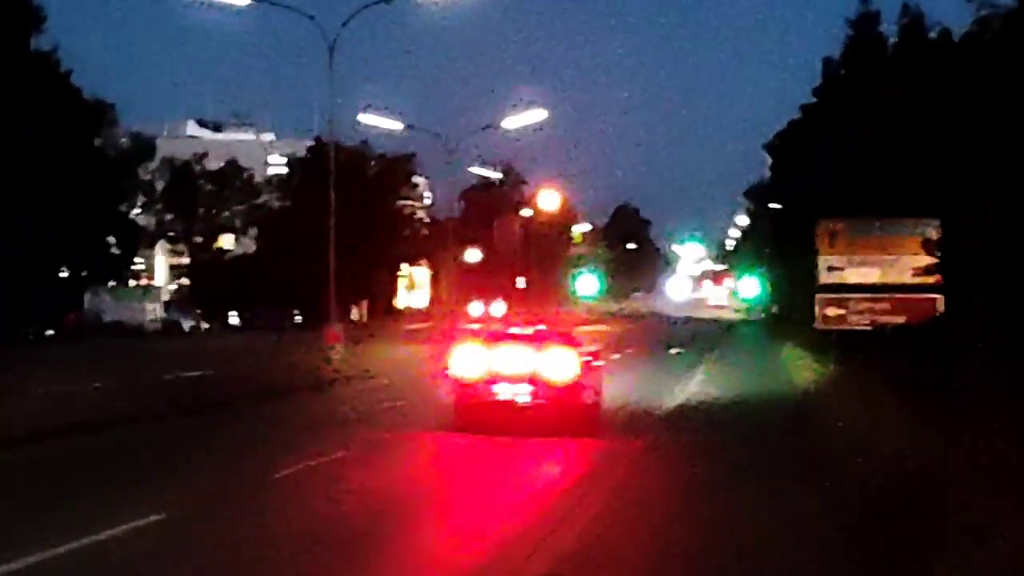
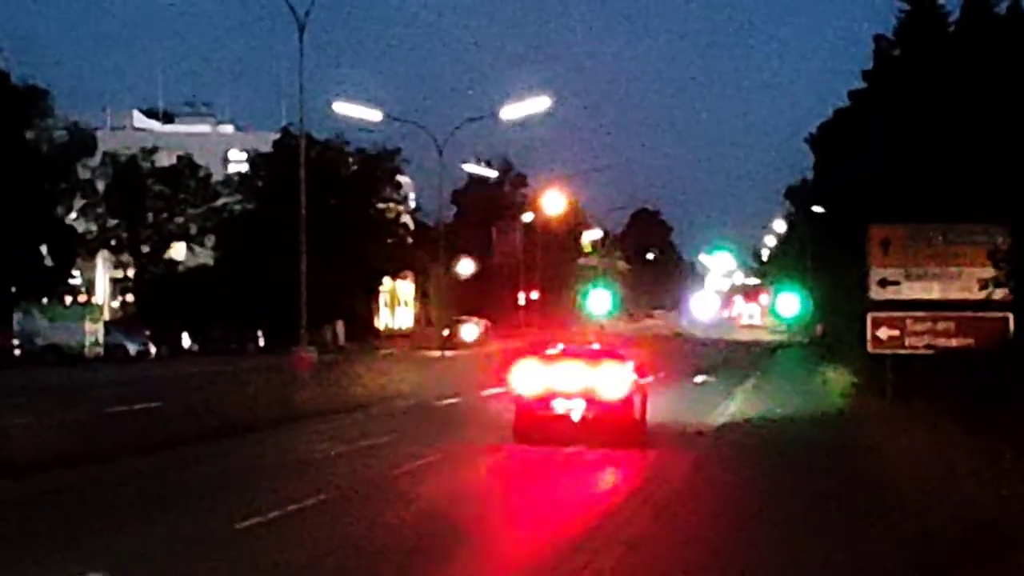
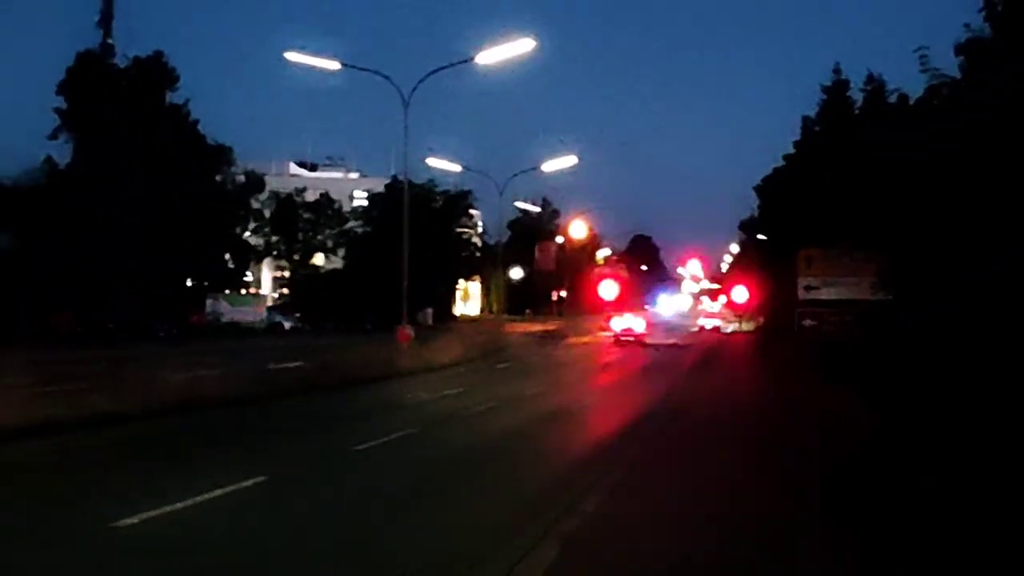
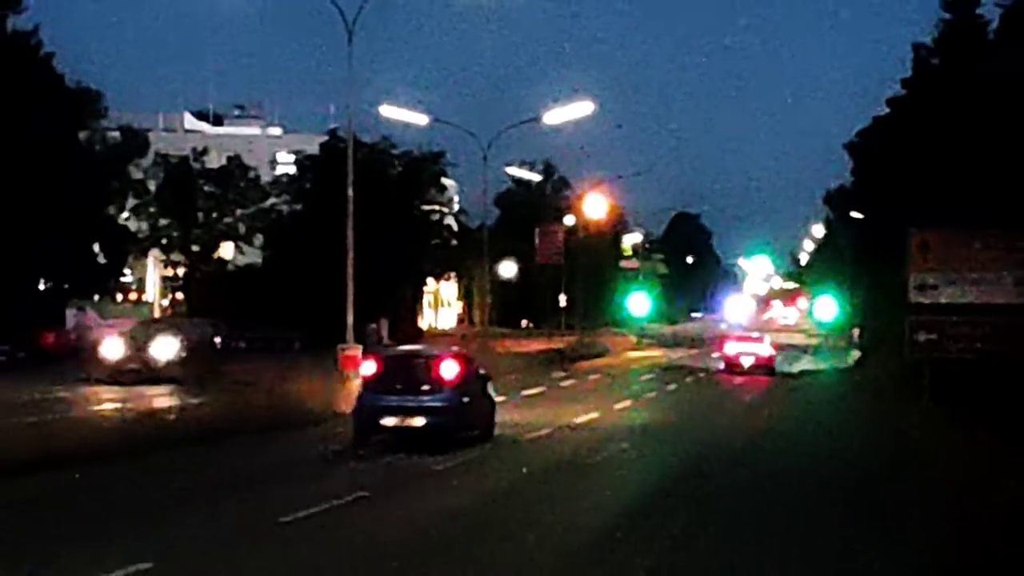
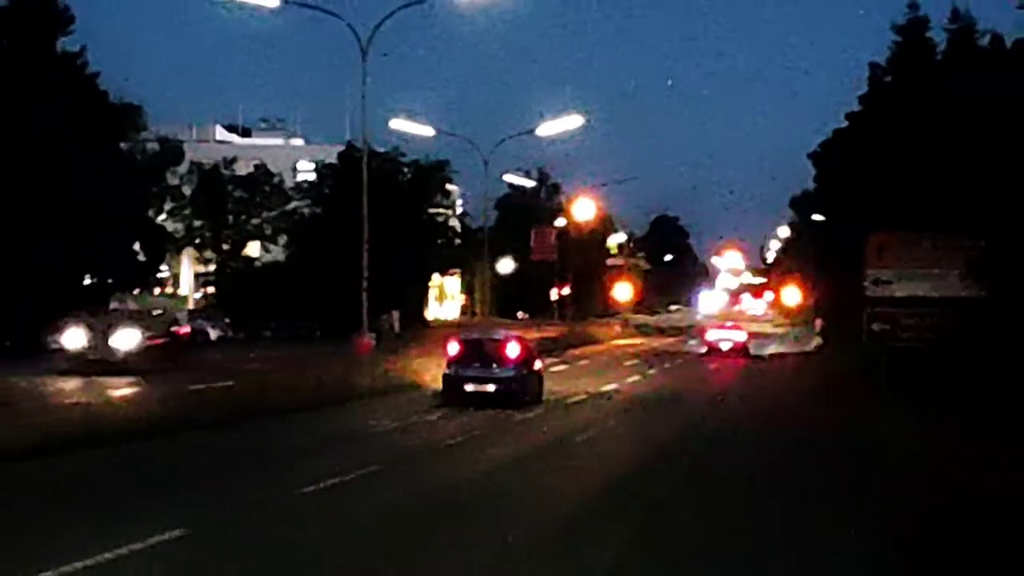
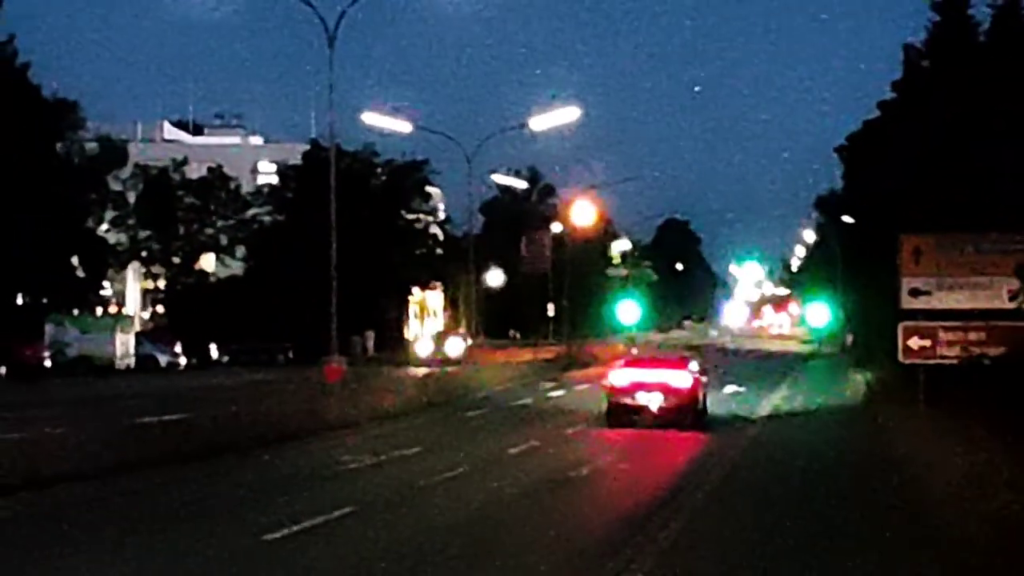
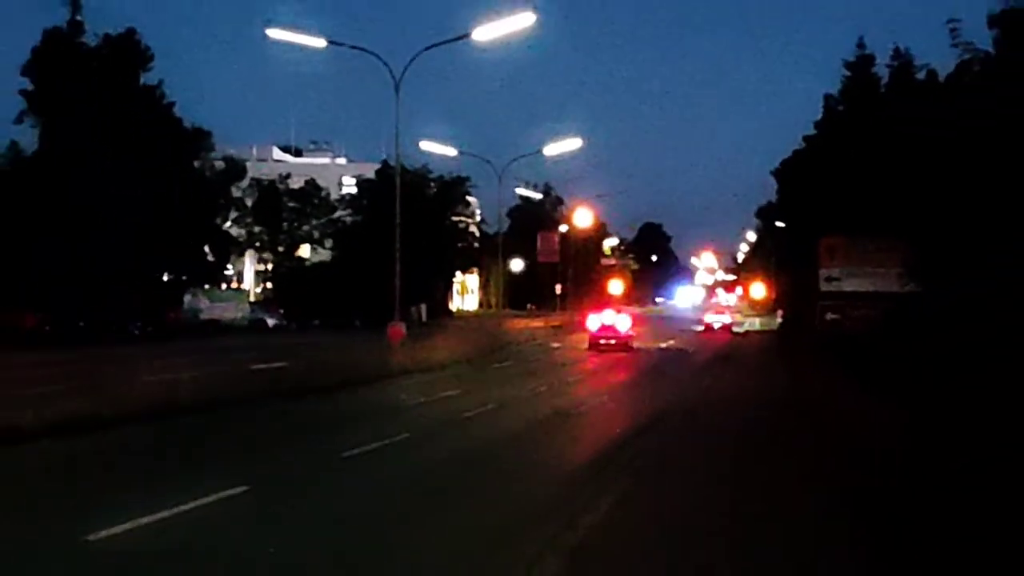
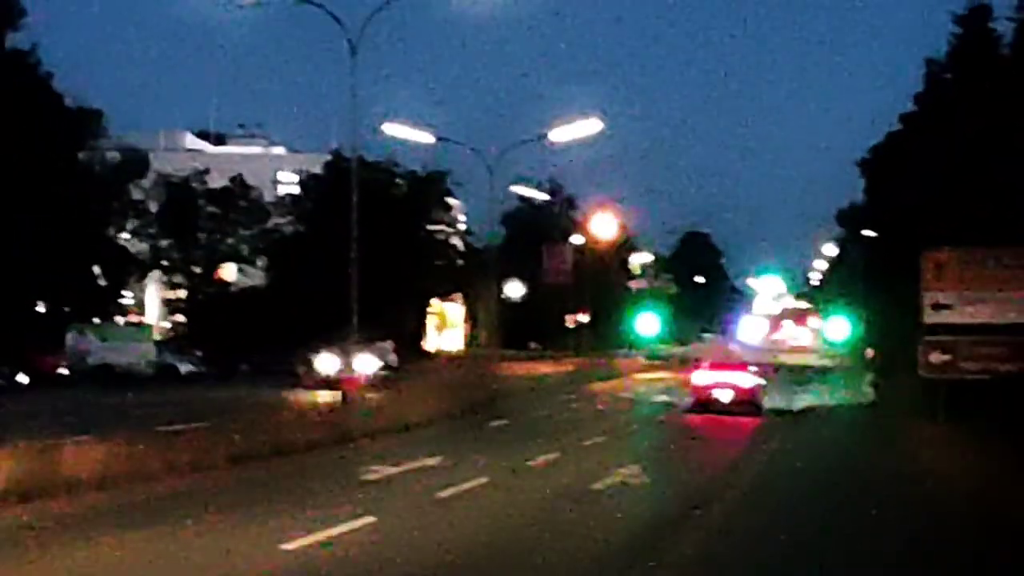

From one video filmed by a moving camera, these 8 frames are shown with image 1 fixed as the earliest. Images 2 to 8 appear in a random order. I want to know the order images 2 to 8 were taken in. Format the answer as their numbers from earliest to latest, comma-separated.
2, 6, 8, 4, 5, 7, 3
